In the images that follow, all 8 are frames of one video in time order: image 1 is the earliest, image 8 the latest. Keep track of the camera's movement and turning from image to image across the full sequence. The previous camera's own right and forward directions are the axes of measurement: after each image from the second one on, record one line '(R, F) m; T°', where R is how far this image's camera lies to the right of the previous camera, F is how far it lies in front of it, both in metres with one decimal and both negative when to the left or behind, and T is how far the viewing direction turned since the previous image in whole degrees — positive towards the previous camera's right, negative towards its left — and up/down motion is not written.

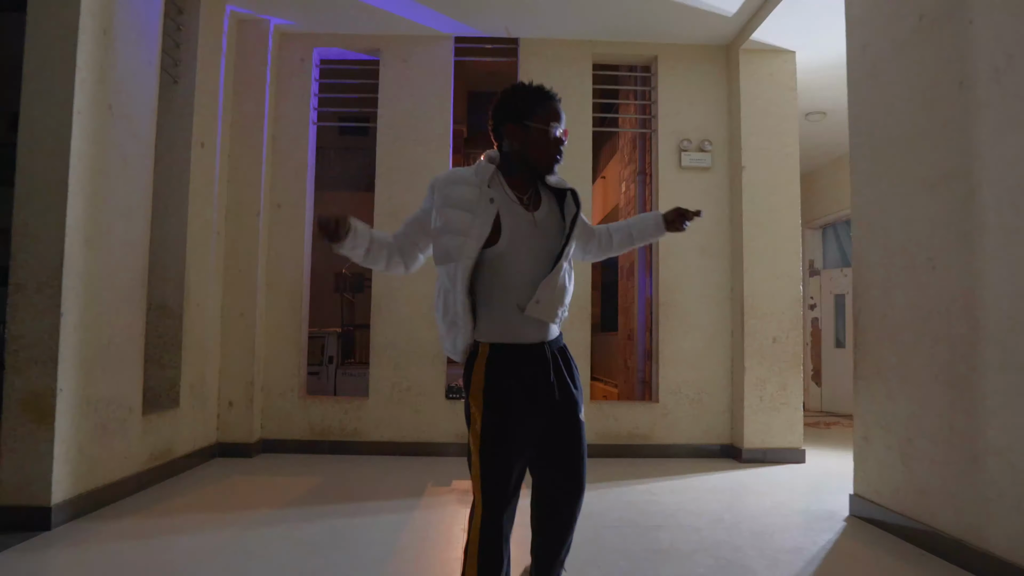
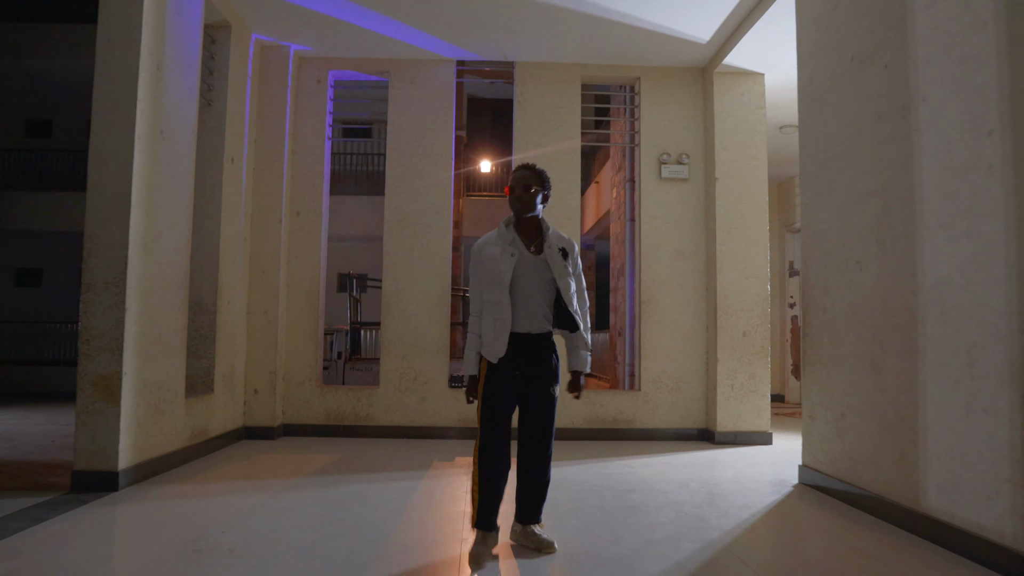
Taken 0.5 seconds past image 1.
(0.0, -0.5) m; 0°
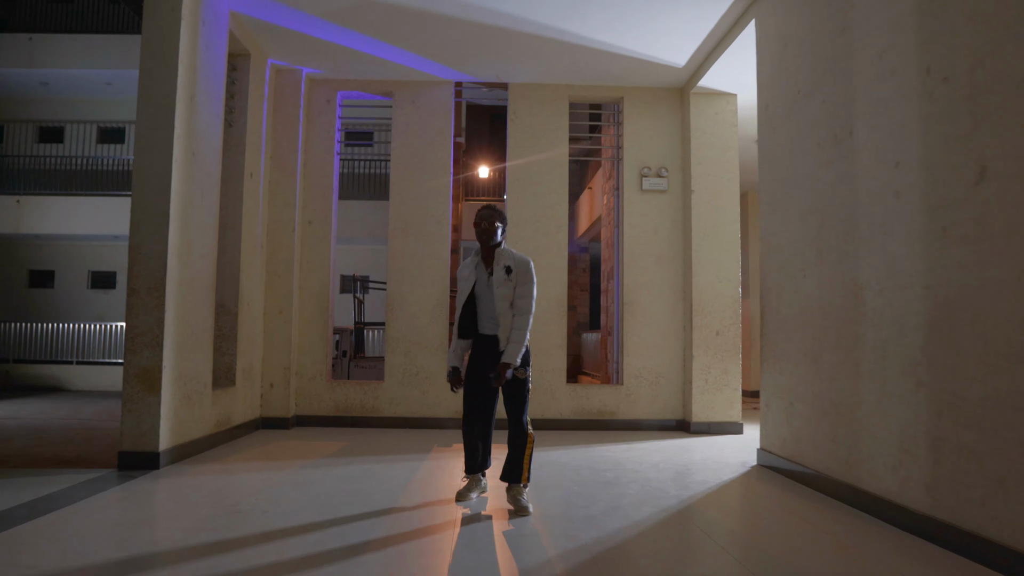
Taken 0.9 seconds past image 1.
(0.0, -0.5) m; 0°
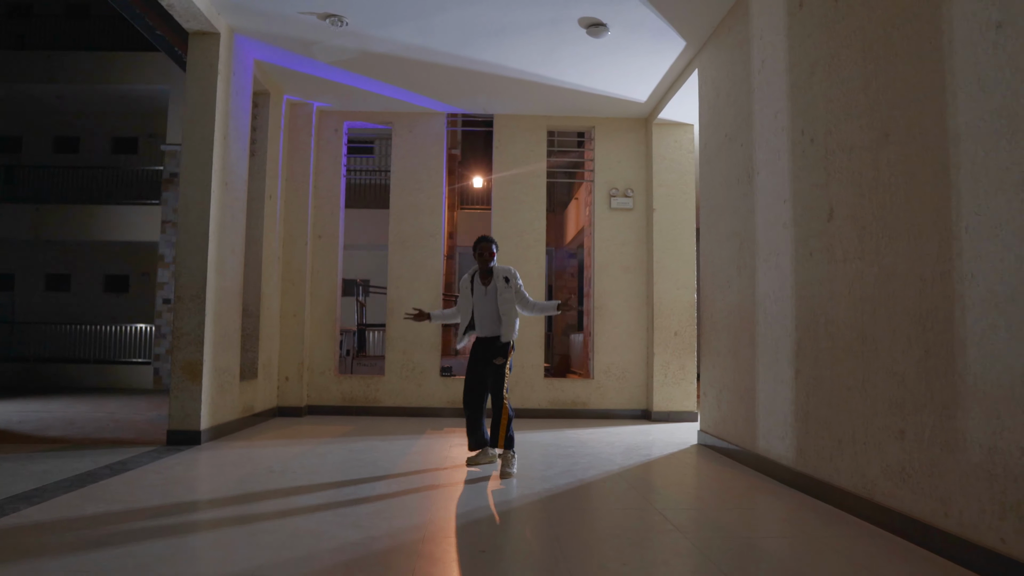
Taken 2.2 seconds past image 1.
(+0.1, -0.9) m; 0°
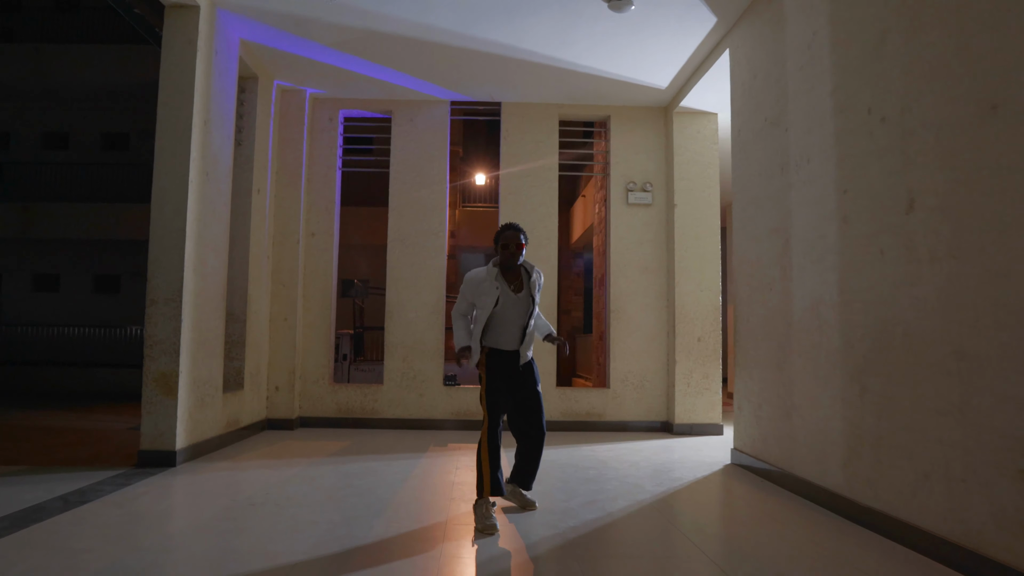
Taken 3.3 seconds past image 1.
(-0.1, +0.5) m; 0°
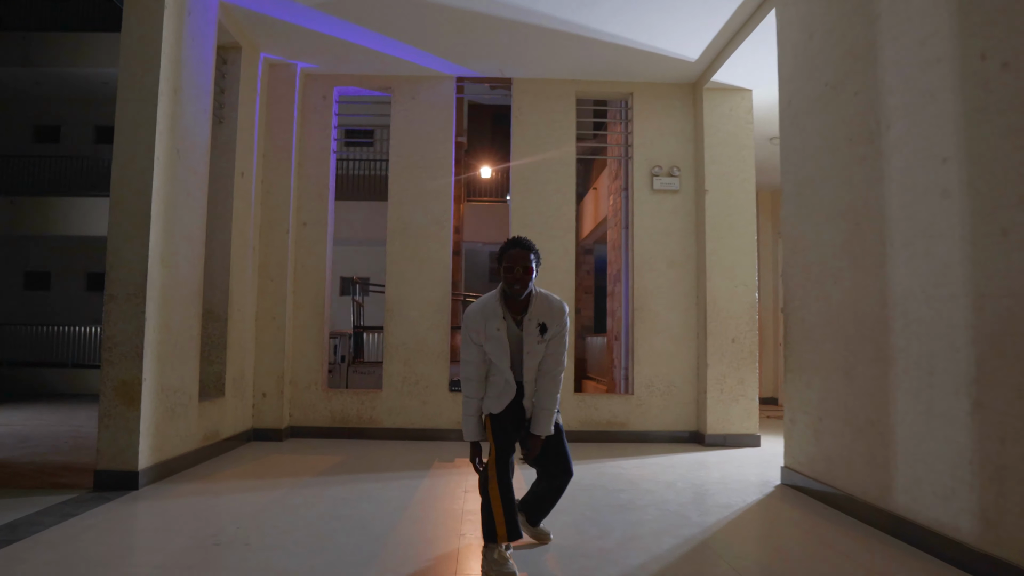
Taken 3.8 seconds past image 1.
(-0.1, +0.6) m; 0°
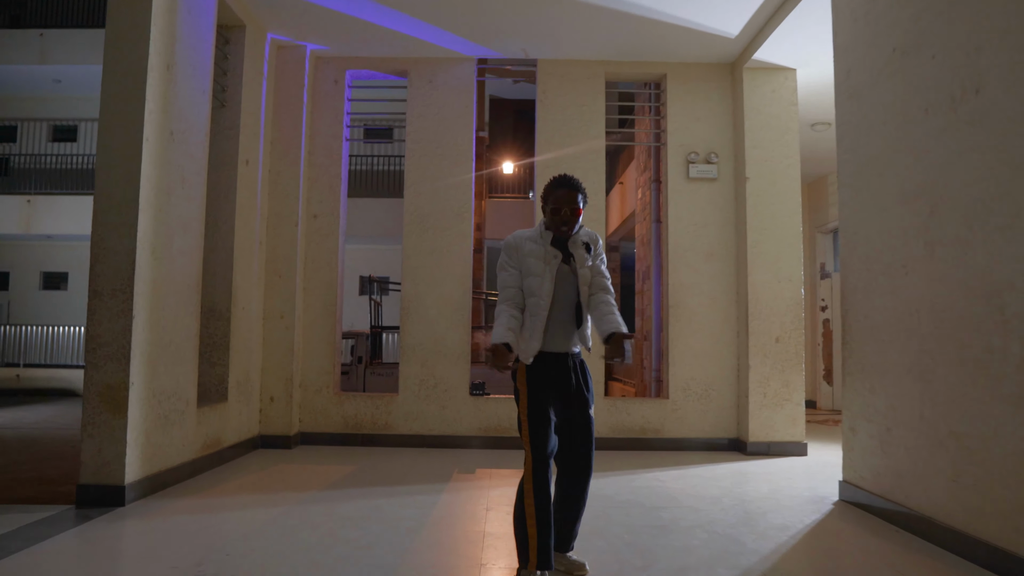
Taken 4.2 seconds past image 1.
(0.0, +0.4) m; -2°
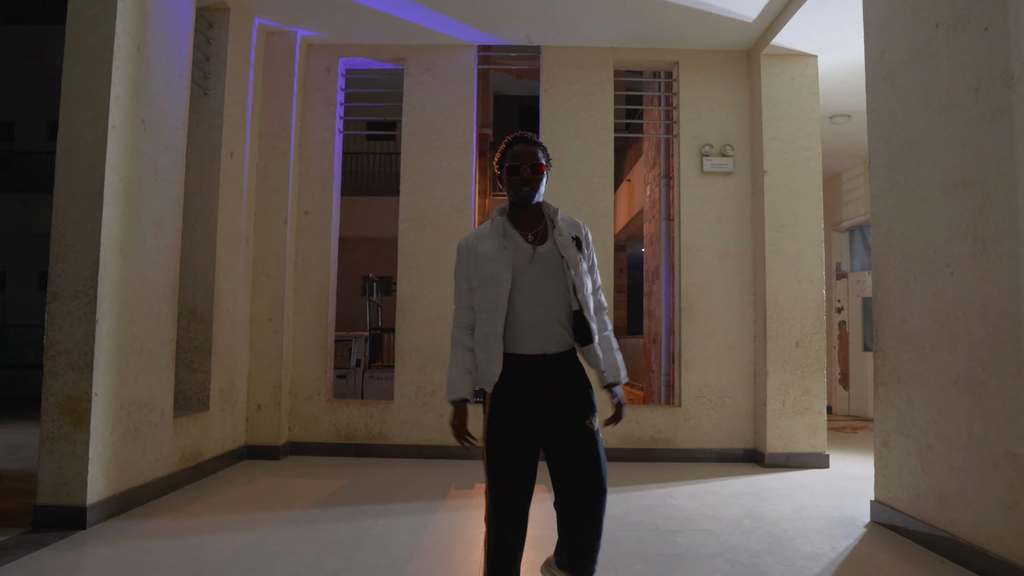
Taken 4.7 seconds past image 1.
(0.0, +0.3) m; 0°
